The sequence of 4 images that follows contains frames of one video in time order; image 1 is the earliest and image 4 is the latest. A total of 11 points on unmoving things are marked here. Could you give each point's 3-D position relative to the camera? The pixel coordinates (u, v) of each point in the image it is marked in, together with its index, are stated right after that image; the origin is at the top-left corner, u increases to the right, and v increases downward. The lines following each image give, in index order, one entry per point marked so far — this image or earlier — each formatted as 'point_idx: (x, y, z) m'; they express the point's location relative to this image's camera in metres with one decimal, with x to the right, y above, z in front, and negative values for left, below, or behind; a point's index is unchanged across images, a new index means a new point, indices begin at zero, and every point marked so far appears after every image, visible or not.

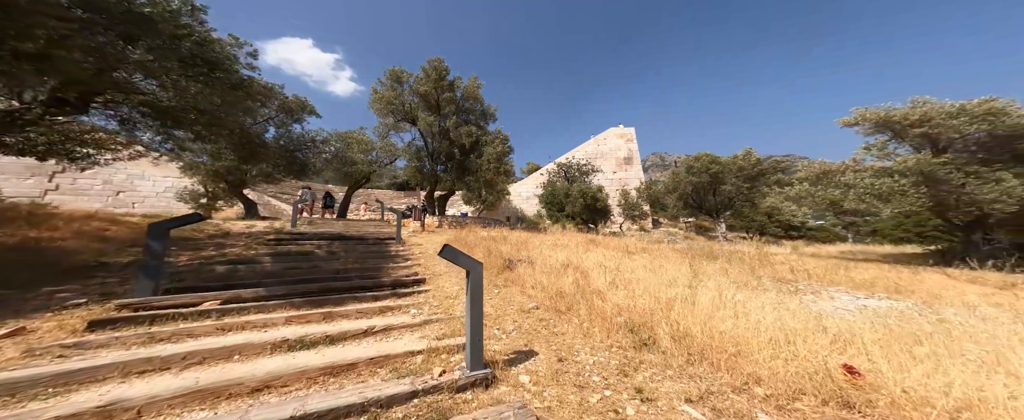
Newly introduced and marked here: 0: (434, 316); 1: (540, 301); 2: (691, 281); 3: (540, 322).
0: (-1.9, -2.5, +8.0) m
1: (+0.8, -2.7, +10.1) m
2: (+6.9, -2.8, +13.2) m
3: (+0.7, -2.9, +8.7) m
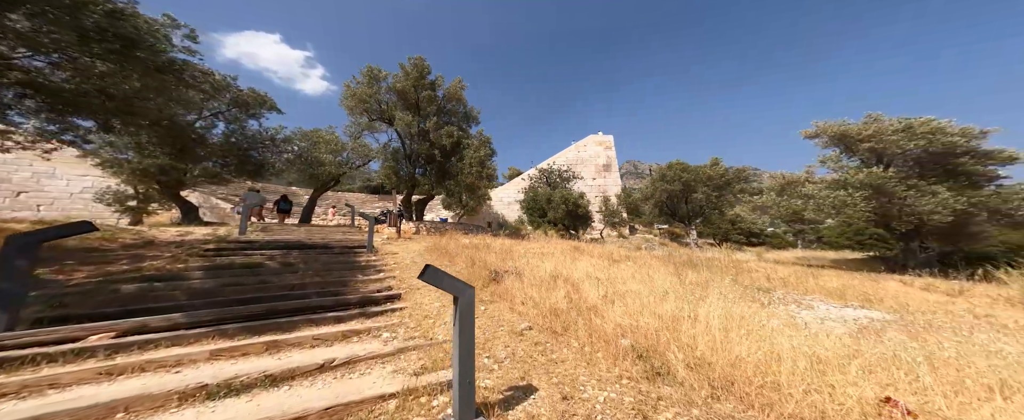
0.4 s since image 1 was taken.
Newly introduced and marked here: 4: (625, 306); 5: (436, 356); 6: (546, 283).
0: (-2.0, -2.6, +6.7) m
1: (+0.5, -2.9, +9.0) m
2: (+6.4, -3.1, +12.5) m
3: (+0.5, -3.1, +7.6) m
4: (+3.4, -2.9, +10.3) m
5: (-1.4, -2.6, +6.1) m
6: (+1.2, -2.6, +12.1) m
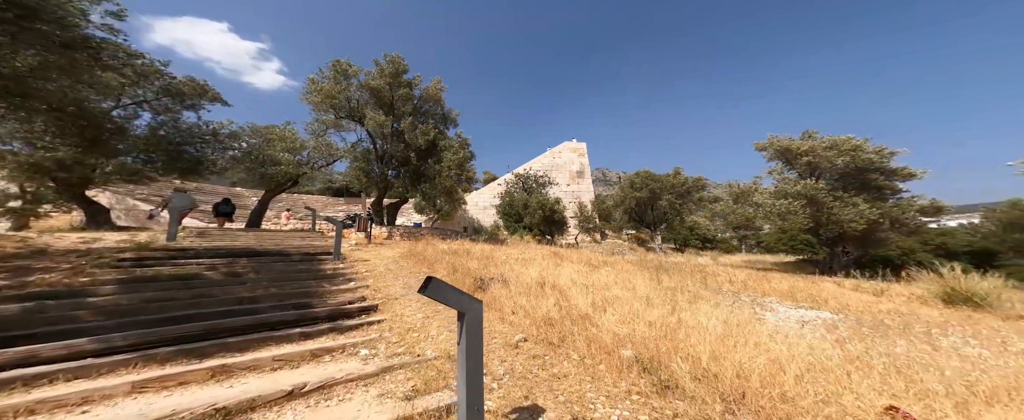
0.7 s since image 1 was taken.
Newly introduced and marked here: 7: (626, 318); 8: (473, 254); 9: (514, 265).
0: (-2.0, -2.6, +6.0) m
1: (+0.3, -3.0, +8.4) m
2: (+5.9, -3.3, +12.4) m
3: (+0.5, -3.1, +7.0) m
4: (+3.1, -3.1, +10.0) m
5: (-1.4, -2.7, +5.4) m
6: (+0.7, -2.7, +11.6) m
7: (+3.2, -3.1, +9.6) m
8: (-2.0, -2.3, +17.8) m
9: (0.0, -2.6, +16.3) m
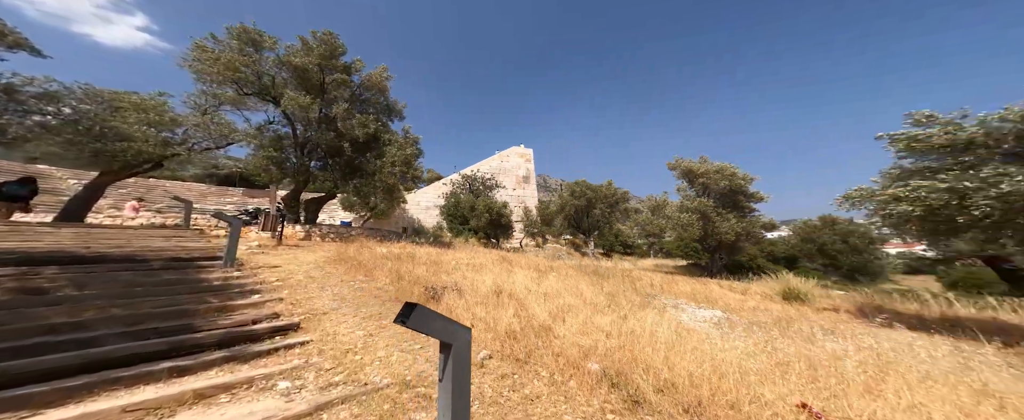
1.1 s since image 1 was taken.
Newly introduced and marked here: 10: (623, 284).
0: (-2.4, -2.7, +5.0) m
1: (-0.5, -3.2, +7.9) m
2: (+4.3, -3.7, +12.8) m
3: (-0.2, -3.3, +6.5) m
4: (+1.9, -3.3, +9.9) m
5: (-1.7, -2.7, +4.6) m
6: (-0.7, -2.9, +11.0) m
7: (+2.1, -3.4, +9.5) m
8: (-4.5, -2.4, +16.7) m
9: (-2.2, -2.8, +15.5) m
10: (+5.9, -3.8, +17.1) m
